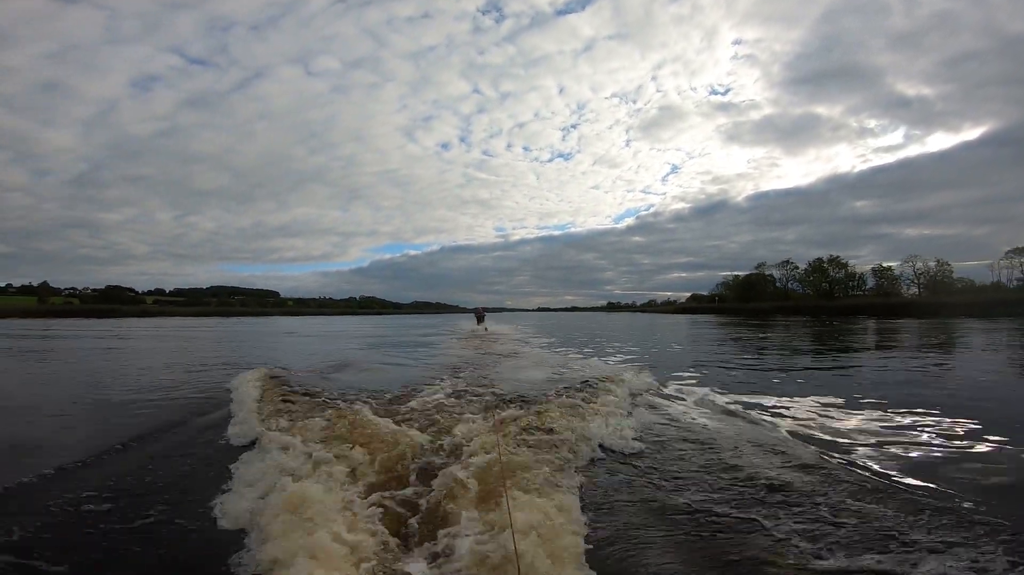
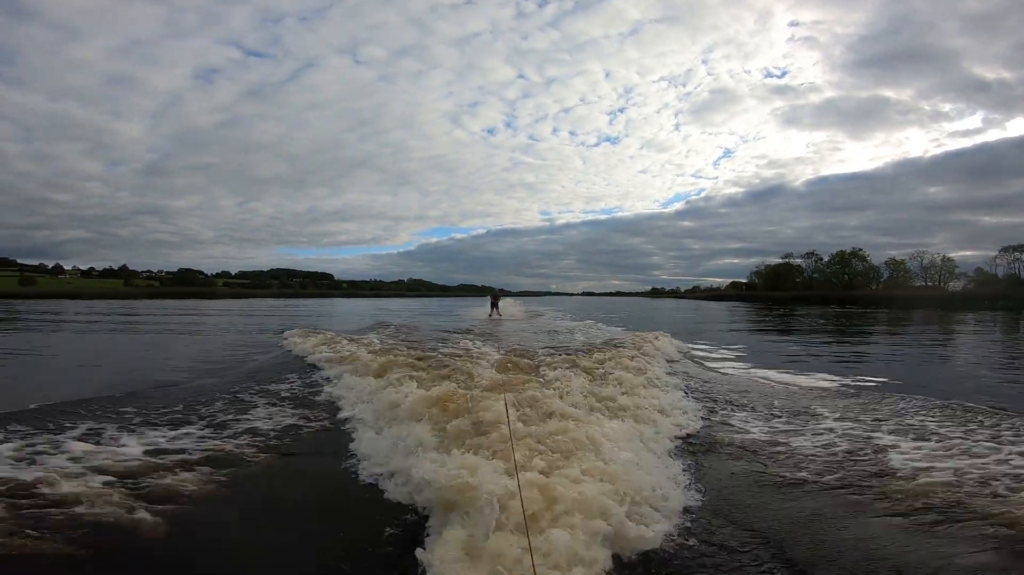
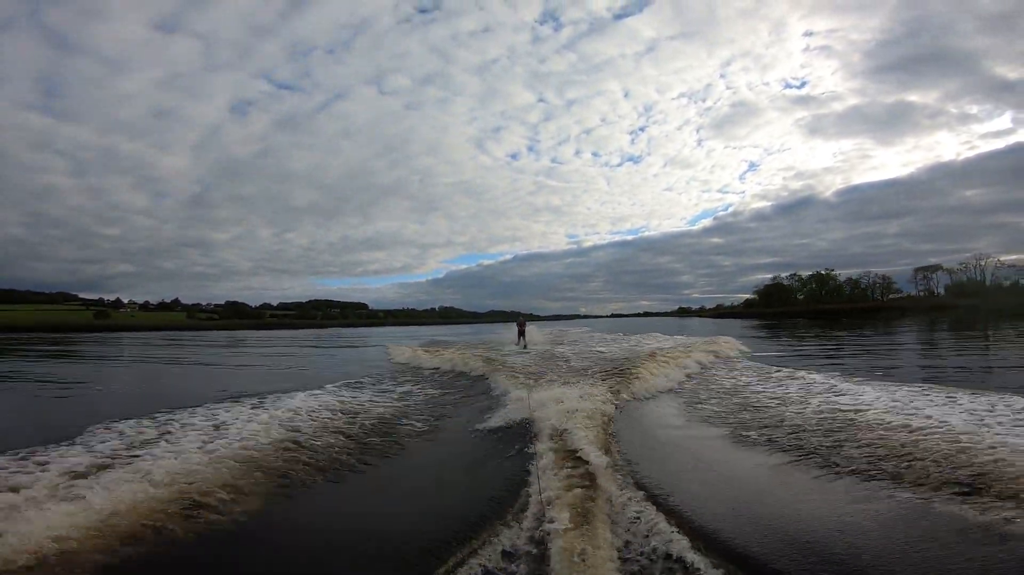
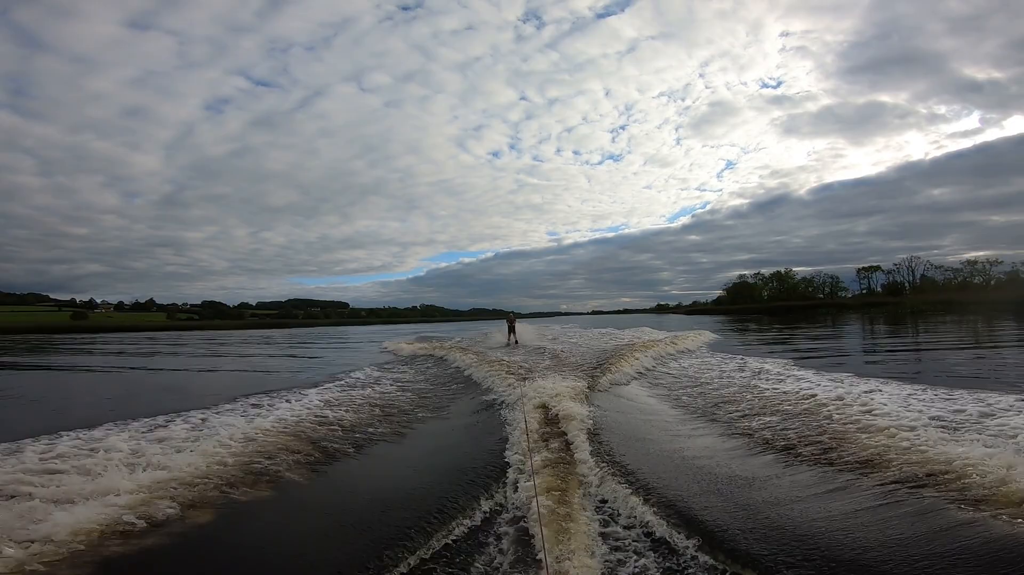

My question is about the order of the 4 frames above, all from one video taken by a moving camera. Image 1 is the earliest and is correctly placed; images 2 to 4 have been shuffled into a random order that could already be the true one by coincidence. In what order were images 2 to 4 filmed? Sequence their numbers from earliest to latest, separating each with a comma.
2, 3, 4
